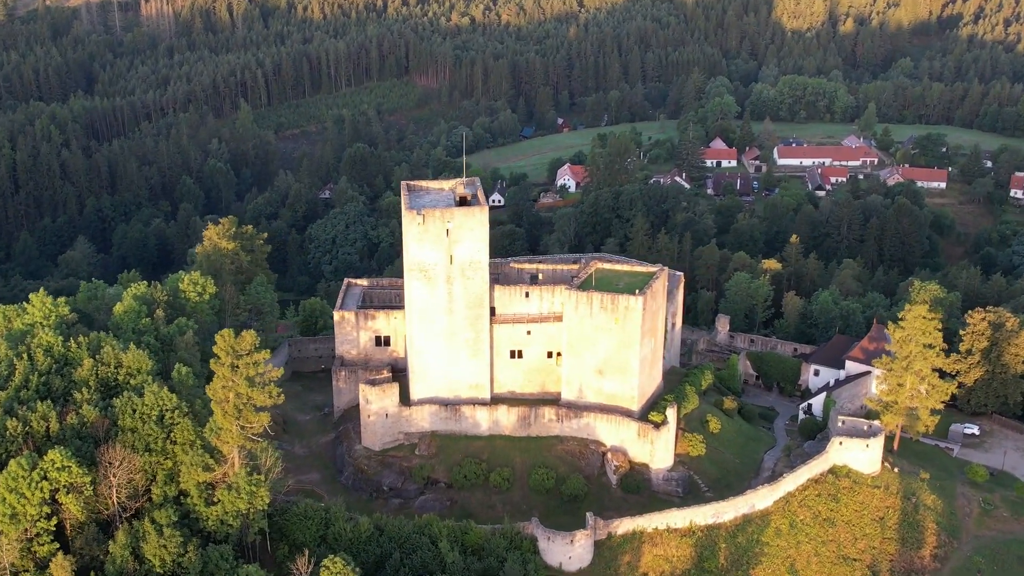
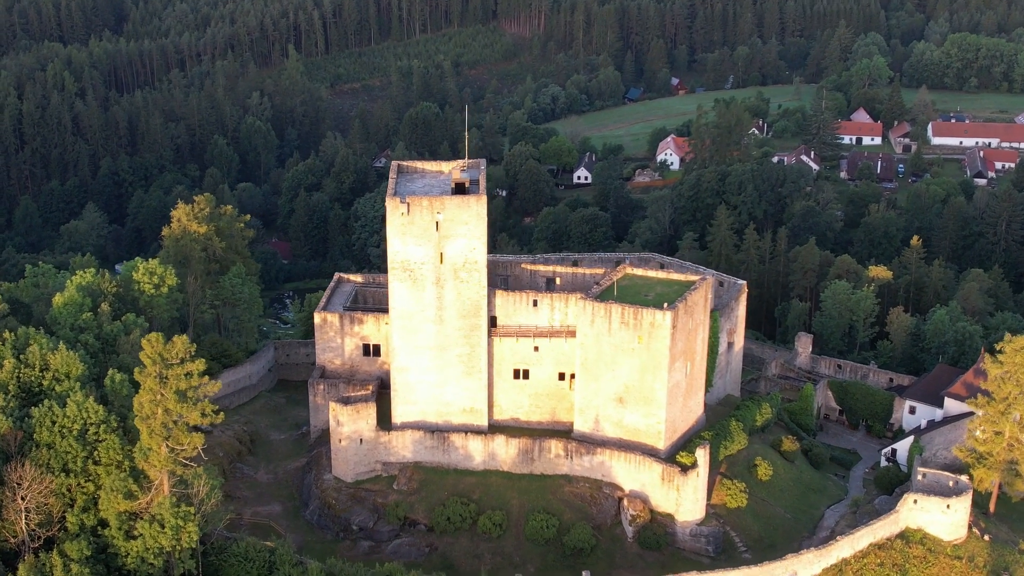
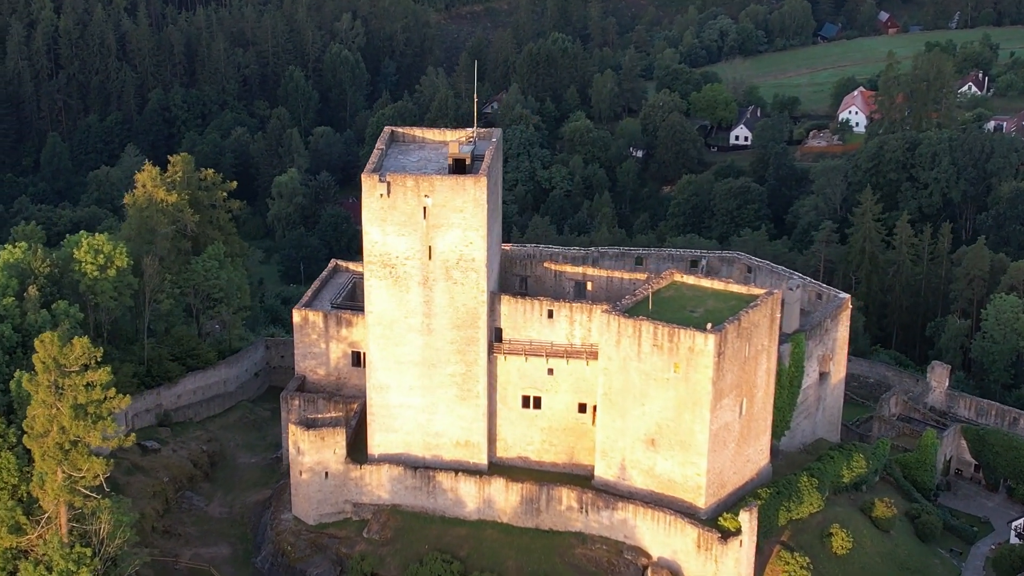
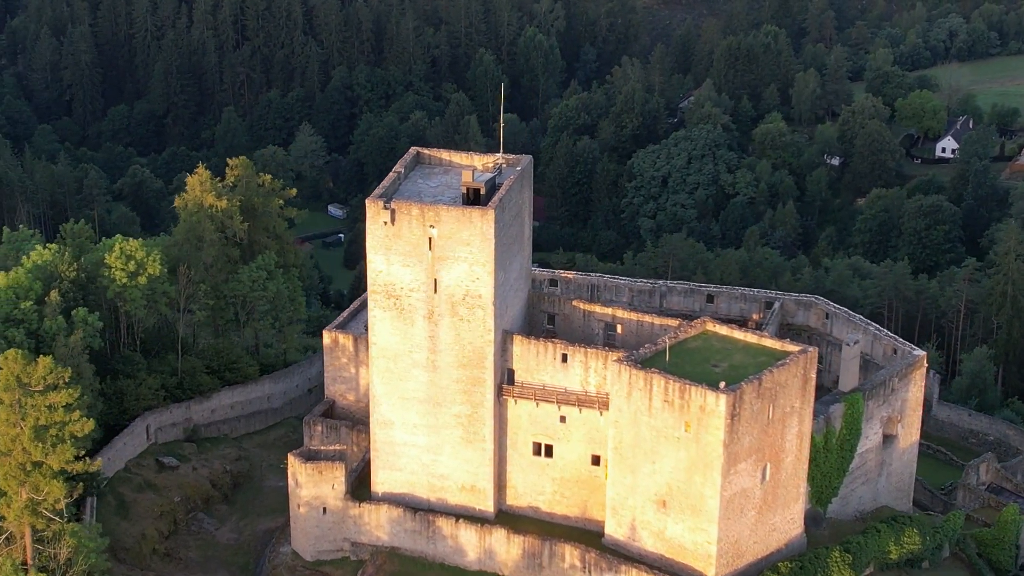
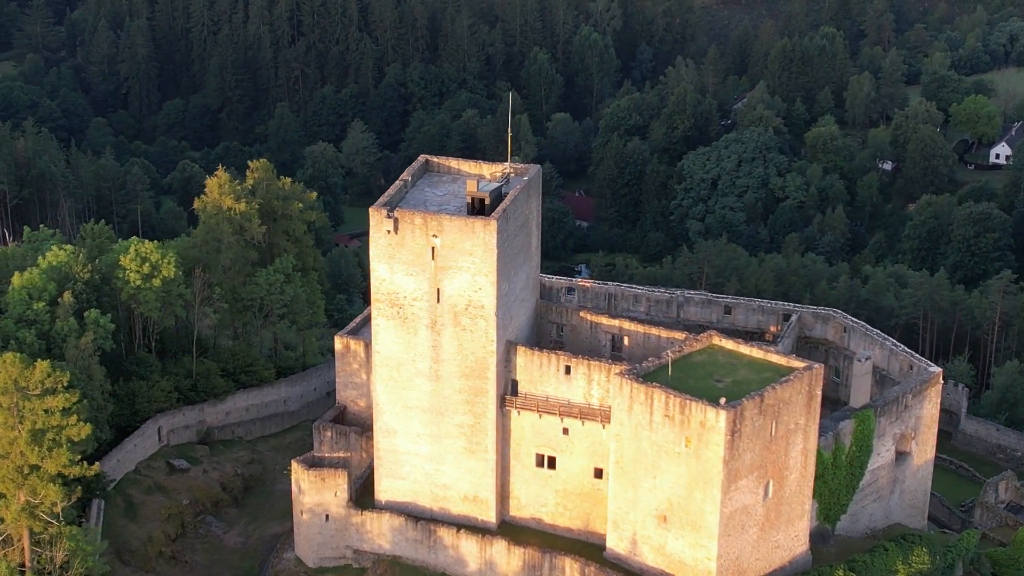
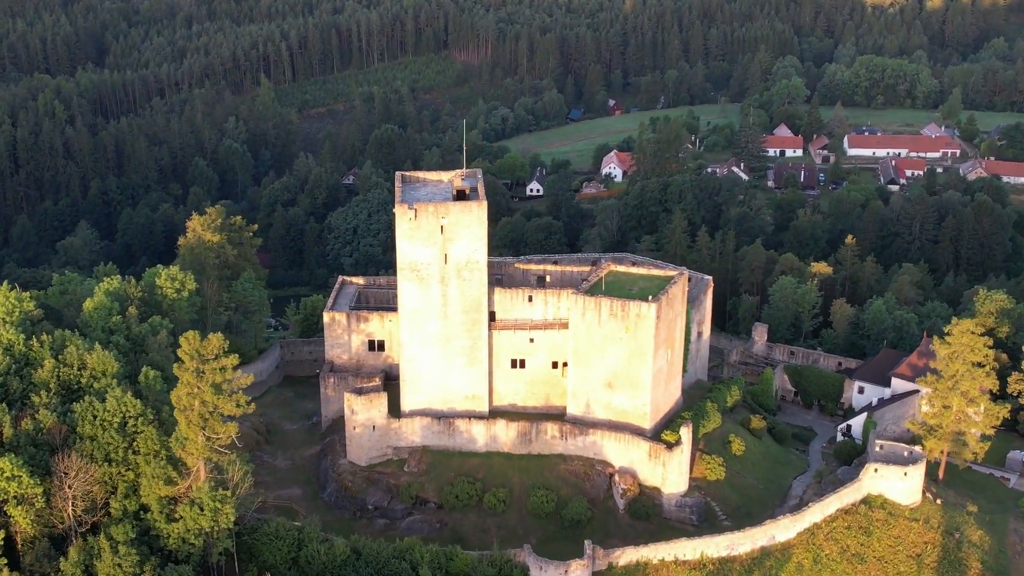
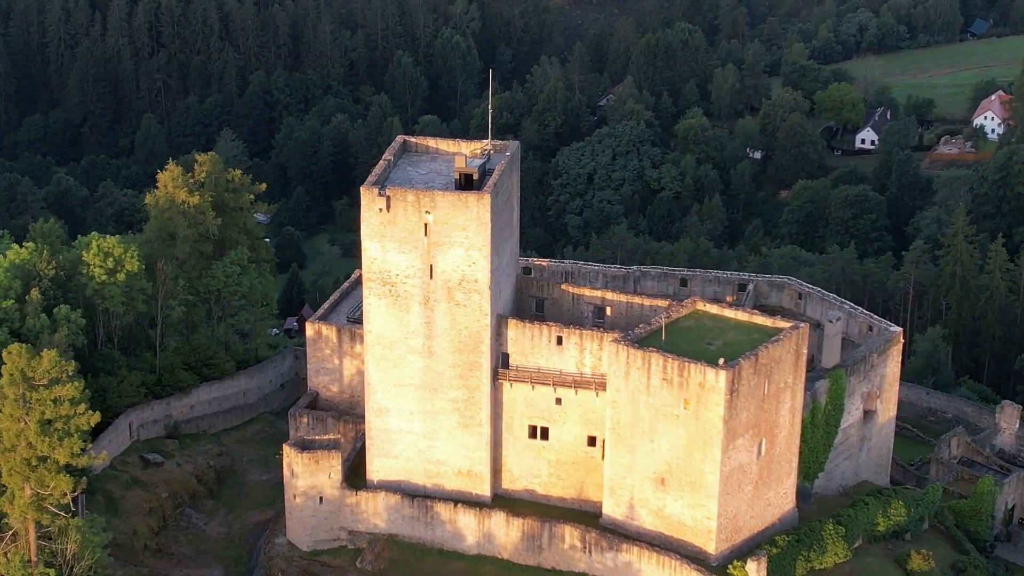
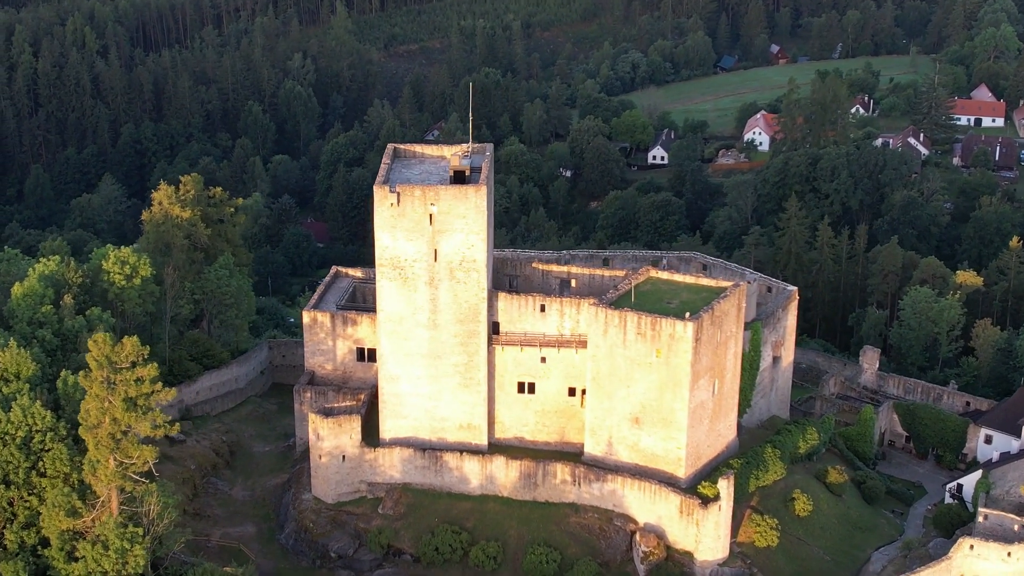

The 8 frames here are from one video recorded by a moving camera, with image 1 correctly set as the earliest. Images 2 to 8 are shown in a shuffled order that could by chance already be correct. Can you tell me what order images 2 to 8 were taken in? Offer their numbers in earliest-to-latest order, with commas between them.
6, 2, 8, 3, 7, 4, 5
